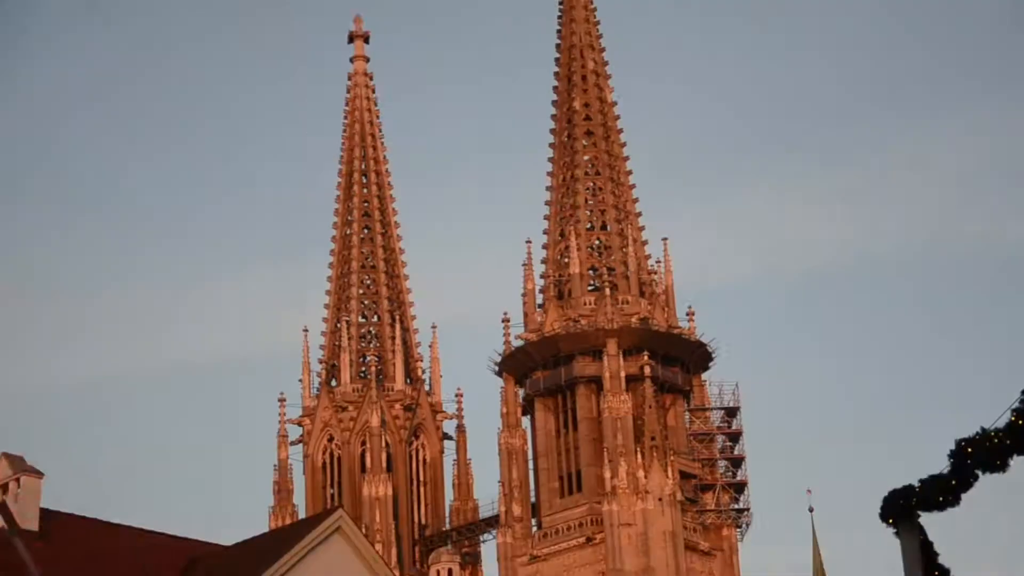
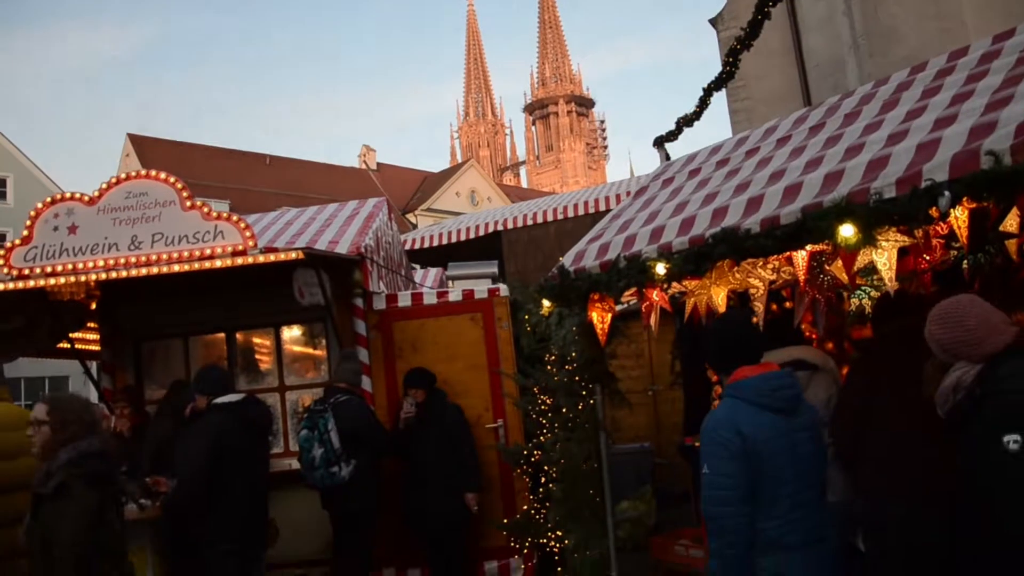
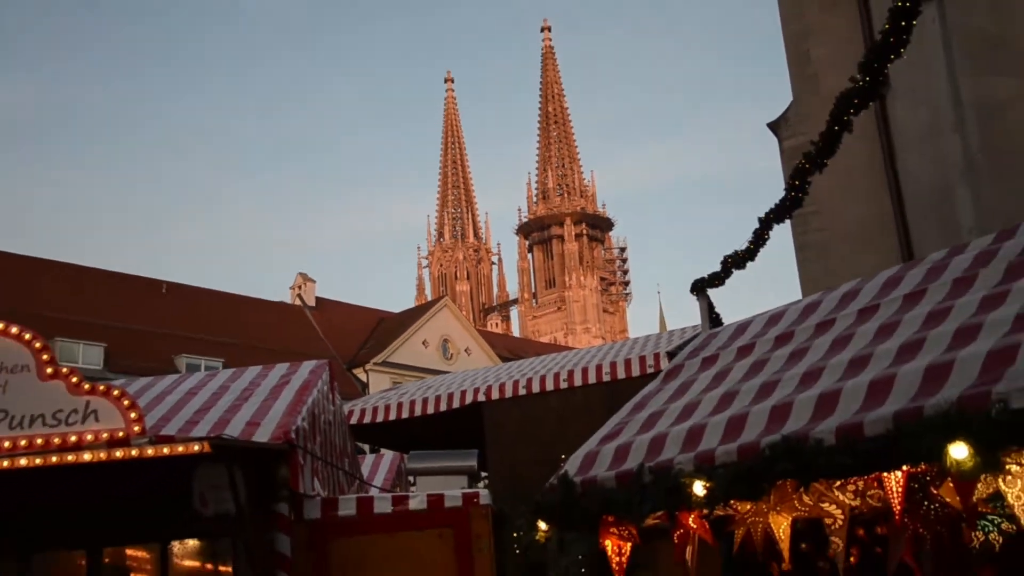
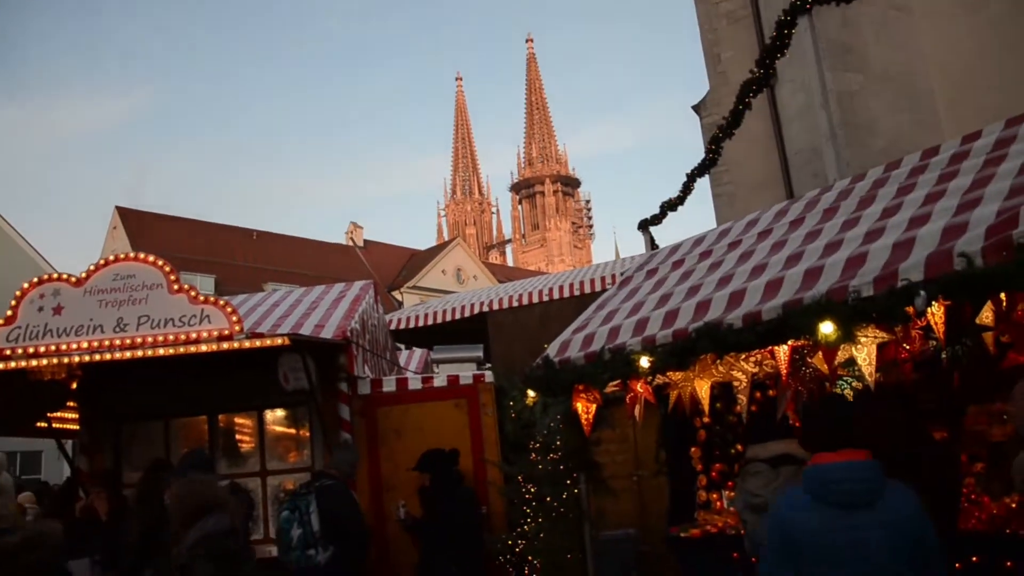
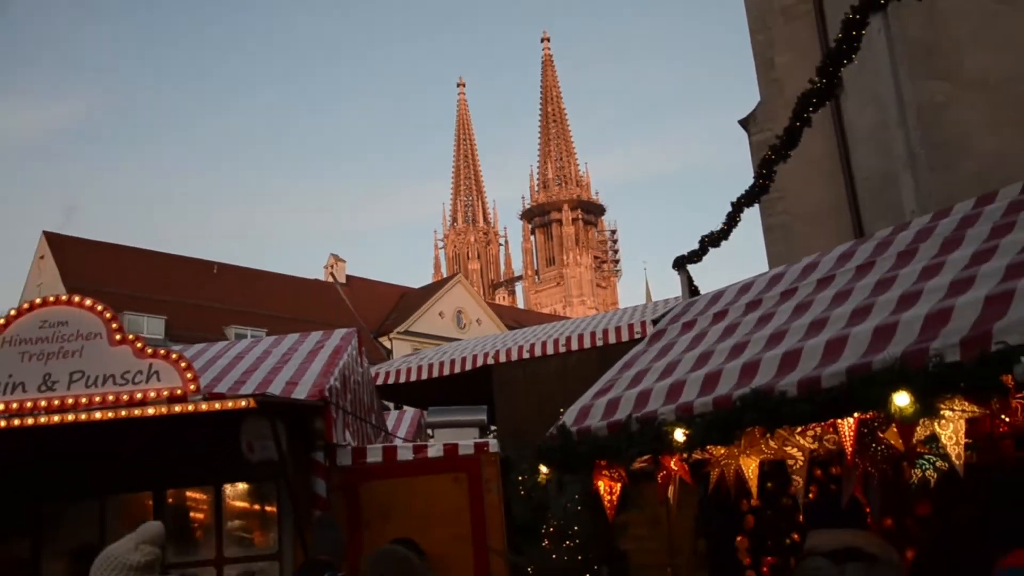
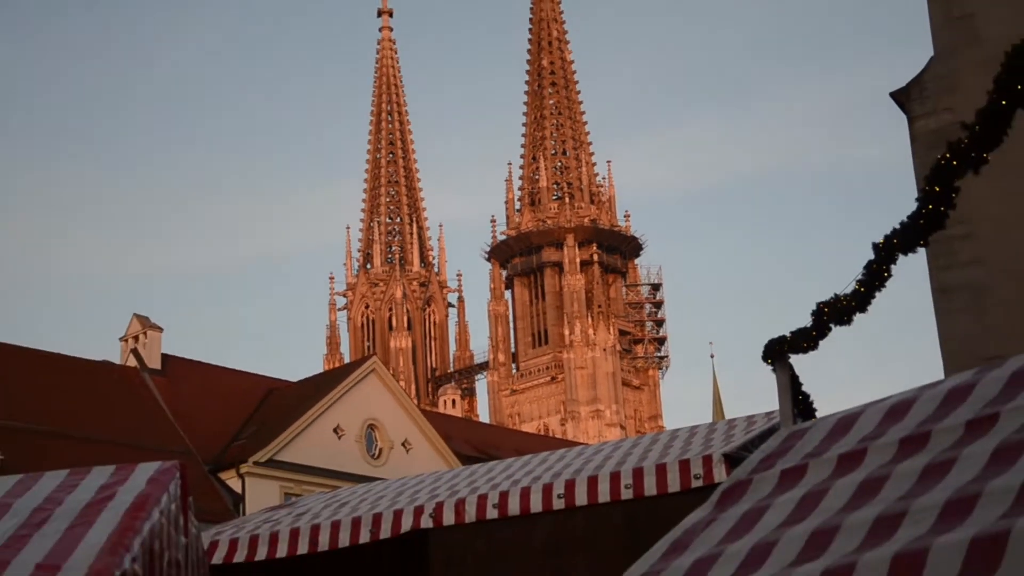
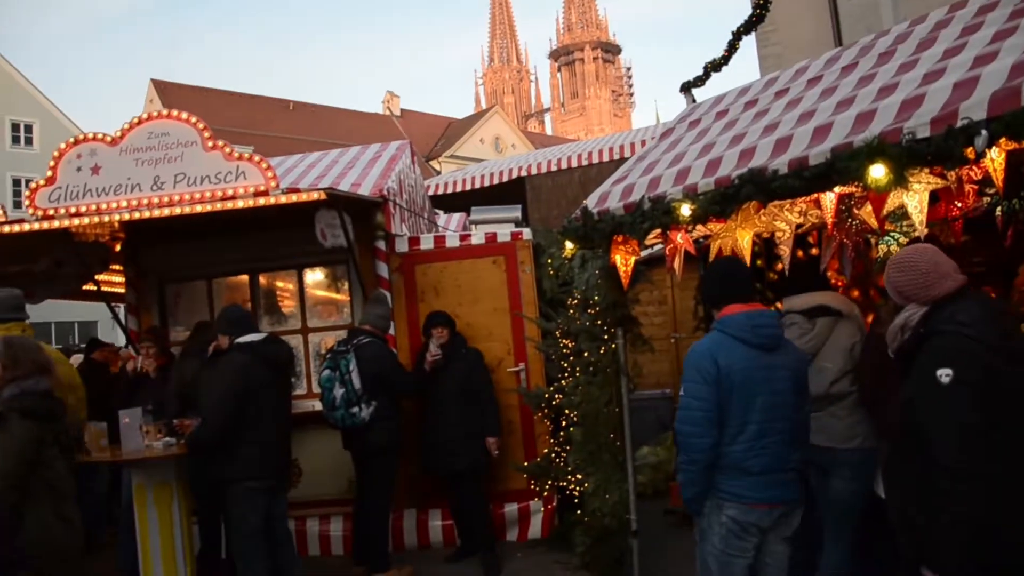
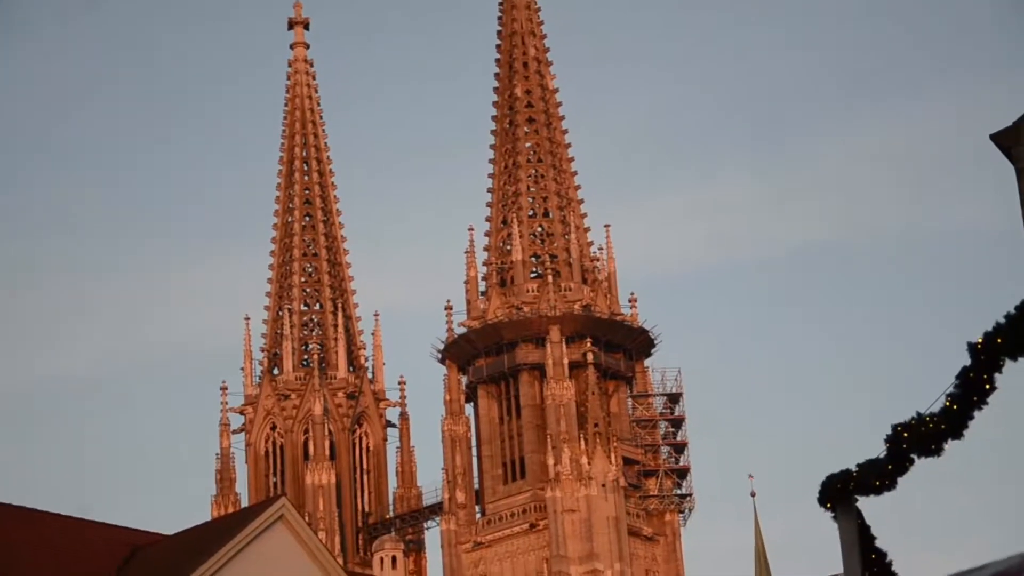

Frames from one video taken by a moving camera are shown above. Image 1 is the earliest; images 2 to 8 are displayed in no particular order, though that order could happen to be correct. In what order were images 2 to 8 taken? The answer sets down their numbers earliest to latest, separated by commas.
8, 6, 3, 5, 4, 2, 7
